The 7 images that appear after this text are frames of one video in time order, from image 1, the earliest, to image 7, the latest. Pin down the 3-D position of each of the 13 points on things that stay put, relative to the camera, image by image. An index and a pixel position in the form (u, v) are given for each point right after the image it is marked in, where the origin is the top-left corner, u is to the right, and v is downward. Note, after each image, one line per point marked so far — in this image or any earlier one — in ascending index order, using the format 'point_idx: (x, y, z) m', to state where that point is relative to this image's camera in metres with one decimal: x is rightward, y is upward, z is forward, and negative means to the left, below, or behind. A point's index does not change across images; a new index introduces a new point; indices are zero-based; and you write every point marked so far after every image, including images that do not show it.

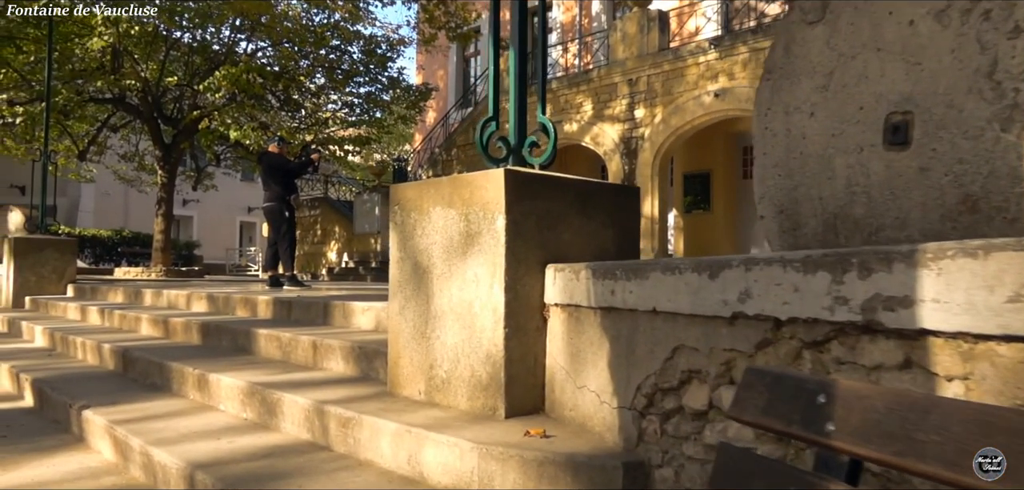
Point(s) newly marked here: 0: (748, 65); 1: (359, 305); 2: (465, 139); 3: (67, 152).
0: (+3.8, +2.9, +11.9) m
1: (-0.9, -0.4, +4.7) m
2: (-1.2, +2.6, +18.4) m
3: (-10.4, +2.1, +17.4) m
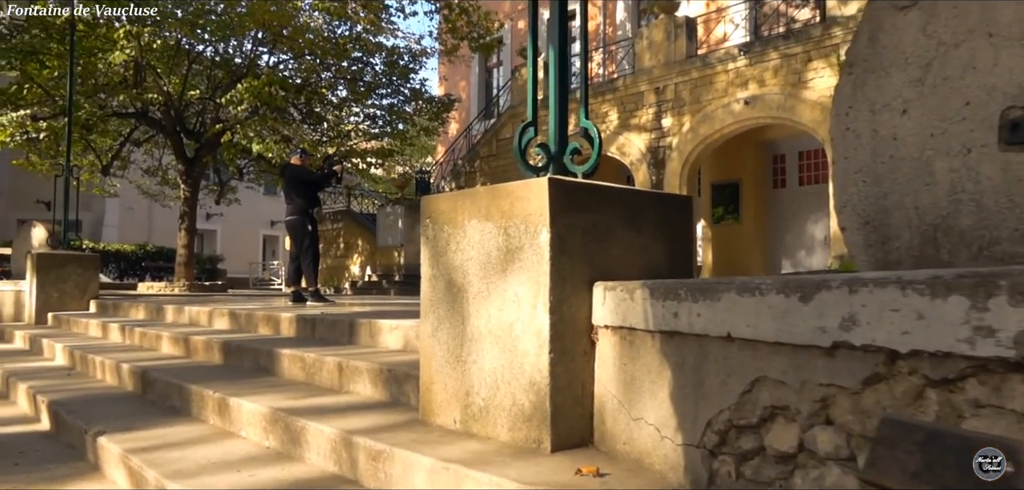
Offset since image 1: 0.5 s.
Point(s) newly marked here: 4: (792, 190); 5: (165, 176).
0: (+4.1, +2.7, +11.6) m
1: (-0.7, -0.5, +4.4) m
2: (-0.6, +2.3, +18.2) m
3: (-9.9, +1.8, +17.5) m
4: (+5.2, +1.0, +14.0) m
5: (-8.7, +1.7, +18.6) m
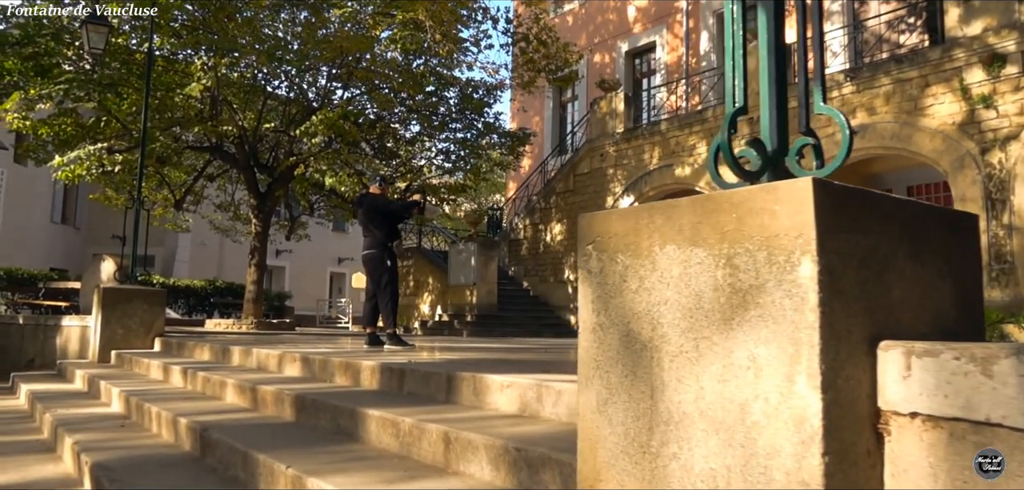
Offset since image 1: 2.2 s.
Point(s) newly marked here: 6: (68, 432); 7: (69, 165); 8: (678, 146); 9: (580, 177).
0: (+5.4, +2.1, +10.5) m
1: (-0.1, -0.6, +3.6) m
2: (+1.2, +1.4, +17.4) m
3: (-8.1, +1.0, +17.5) m
4: (+6.6, +0.3, +12.7) m
5: (-6.8, +0.8, +18.5) m
6: (-3.0, -1.2, +5.0) m
7: (-7.6, +1.4, +12.7) m
8: (+3.3, +2.0, +14.8) m
9: (+1.5, +1.6, +17.1) m
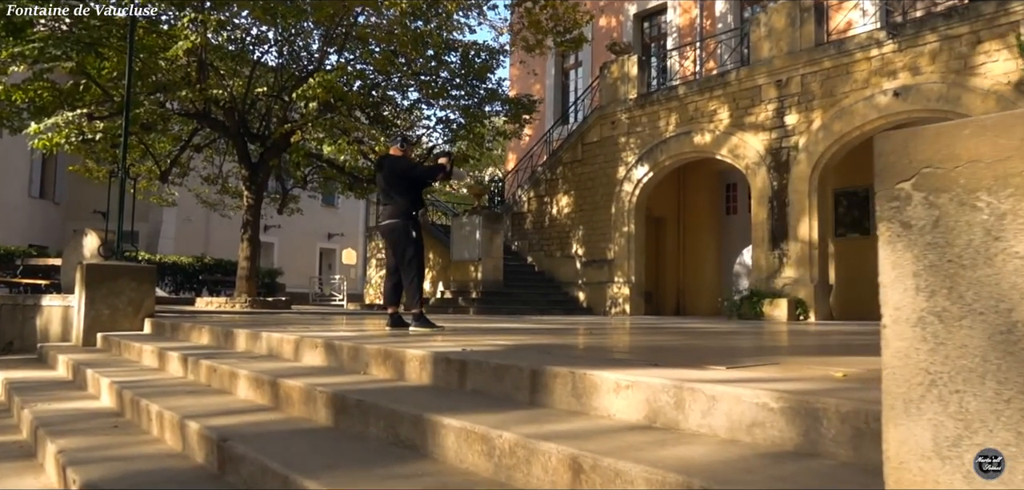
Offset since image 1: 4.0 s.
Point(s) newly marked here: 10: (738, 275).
0: (+5.7, +2.5, +9.7) m
1: (+0.4, -0.5, +2.7) m
2: (+1.3, +2.0, +16.5) m
3: (-8.0, +1.6, +16.4) m
4: (+6.9, +0.8, +12.0) m
5: (-6.7, +1.4, +17.4) m
6: (-2.6, -1.1, +4.1) m
7: (-7.3, +1.8, +11.7) m
8: (+3.5, +2.5, +14.0) m
9: (+1.7, +2.2, +16.2) m
10: (+4.7, -0.6, +15.5) m
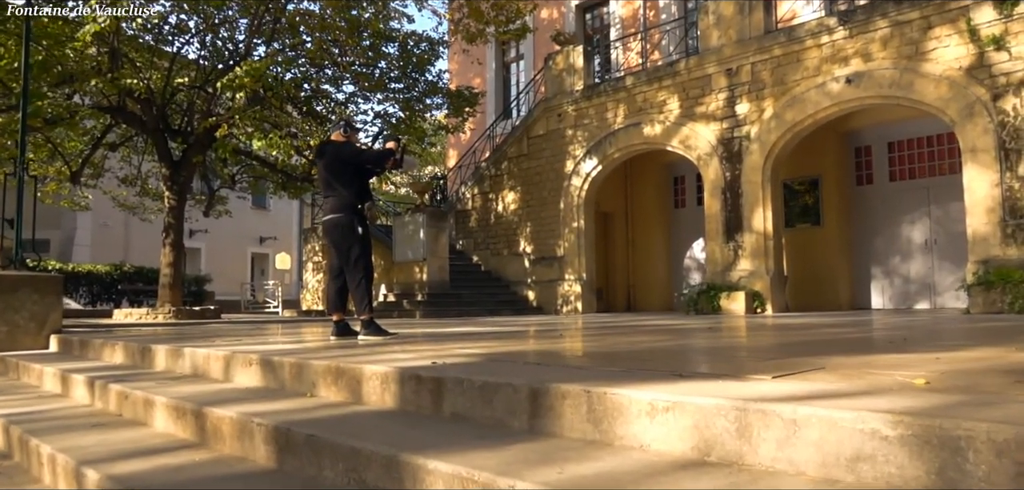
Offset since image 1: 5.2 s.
0: (+5.0, +2.6, +9.5) m
1: (+0.4, -0.4, +2.1) m
2: (+0.1, +2.0, +15.9) m
3: (-9.2, +1.4, +15.0) m
4: (+6.0, +1.0, +11.9) m
5: (-8.0, +1.3, +16.2) m
6: (-2.6, -1.1, +3.2) m
7: (-8.1, +1.6, +10.4) m
8: (+2.4, +2.6, +13.6) m
9: (+0.5, +2.2, +15.7) m
10: (+3.6, -0.5, +15.2) m
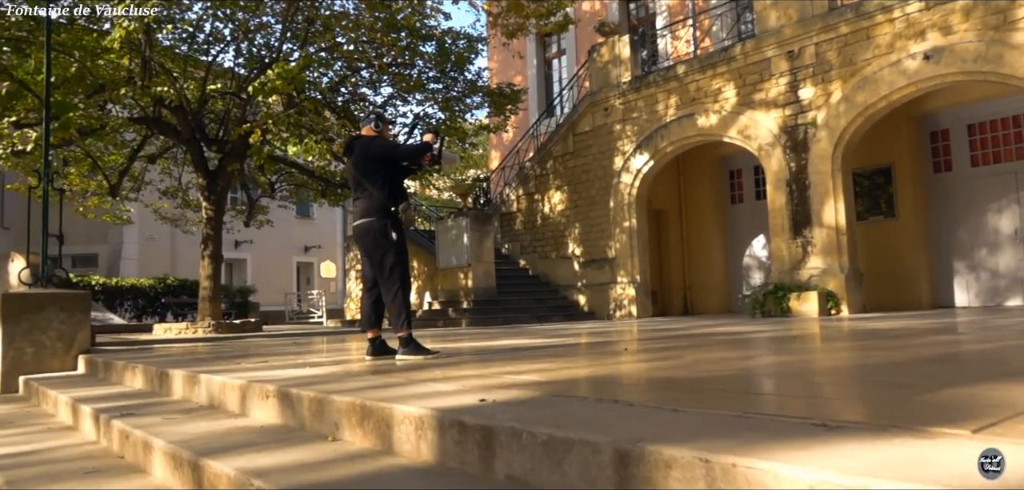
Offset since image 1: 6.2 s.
0: (+5.5, +2.7, +8.5) m
1: (+0.5, -0.4, +1.4) m
2: (+1.0, +2.0, +15.2) m
3: (-8.3, +1.1, +14.9) m
4: (+6.7, +1.1, +10.8) m
5: (-7.0, +1.0, +15.9) m
6: (-2.4, -1.2, +2.7) m
7: (-7.5, +1.4, +10.2) m
8: (+3.2, +2.6, +12.8) m
9: (+1.4, +2.2, +14.9) m
10: (+4.5, -0.5, +14.2) m
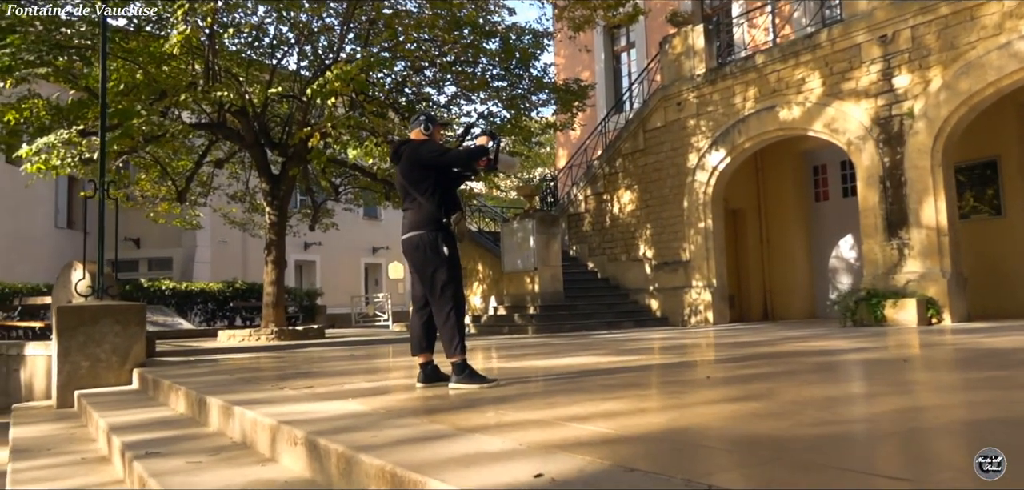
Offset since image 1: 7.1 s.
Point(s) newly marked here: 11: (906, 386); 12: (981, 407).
0: (+6.2, +2.7, +7.4) m
1: (+0.6, -0.5, +0.8) m
2: (+2.4, +1.9, +14.5) m
3: (-6.9, +1.0, +15.0) m
4: (+7.6, +1.1, +9.6) m
5: (-5.6, +0.9, +16.0) m
6: (-2.2, -1.3, +2.4) m
7: (-6.6, +1.3, +10.3) m
8: (+4.3, +2.6, +11.9) m
9: (+2.7, +2.1, +14.2) m
10: (+5.8, -0.5, +13.2) m
11: (+2.2, -0.8, +4.2) m
12: (+2.1, -0.7, +3.2) m
